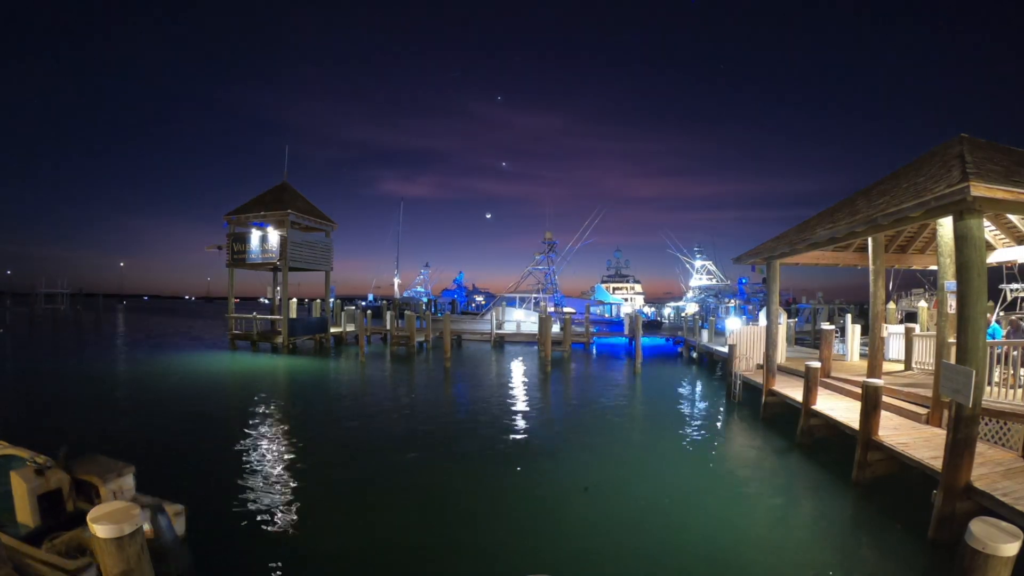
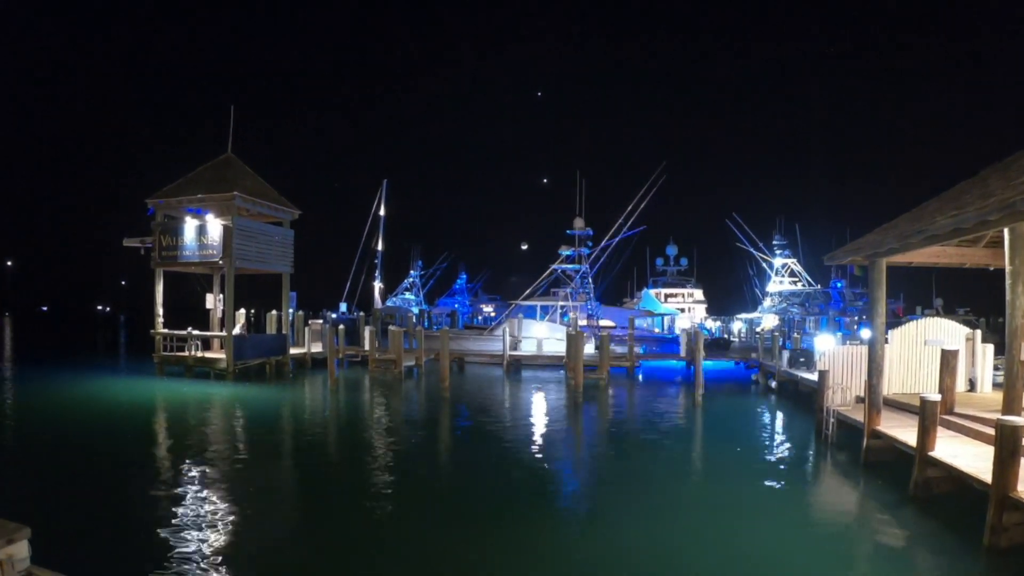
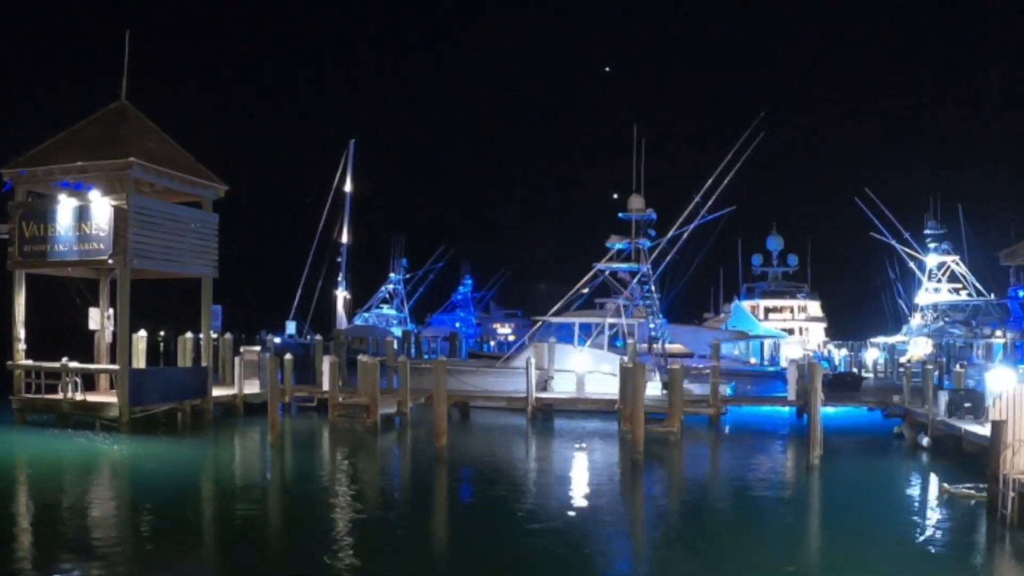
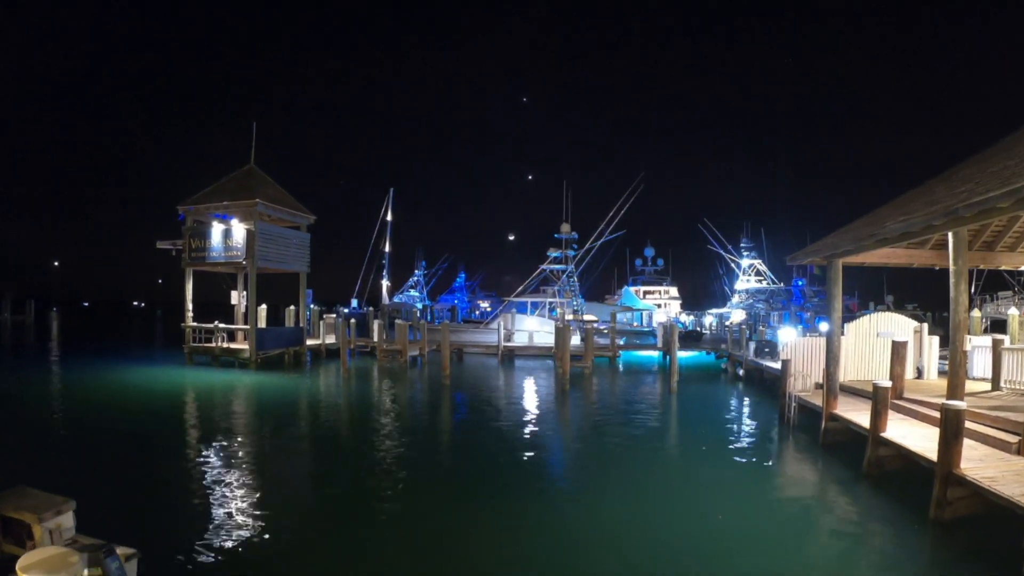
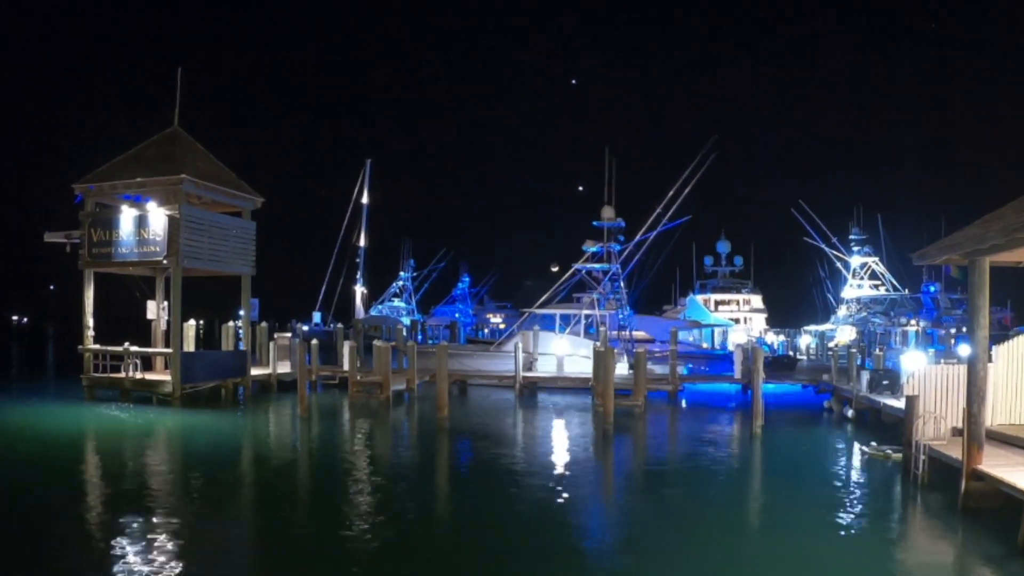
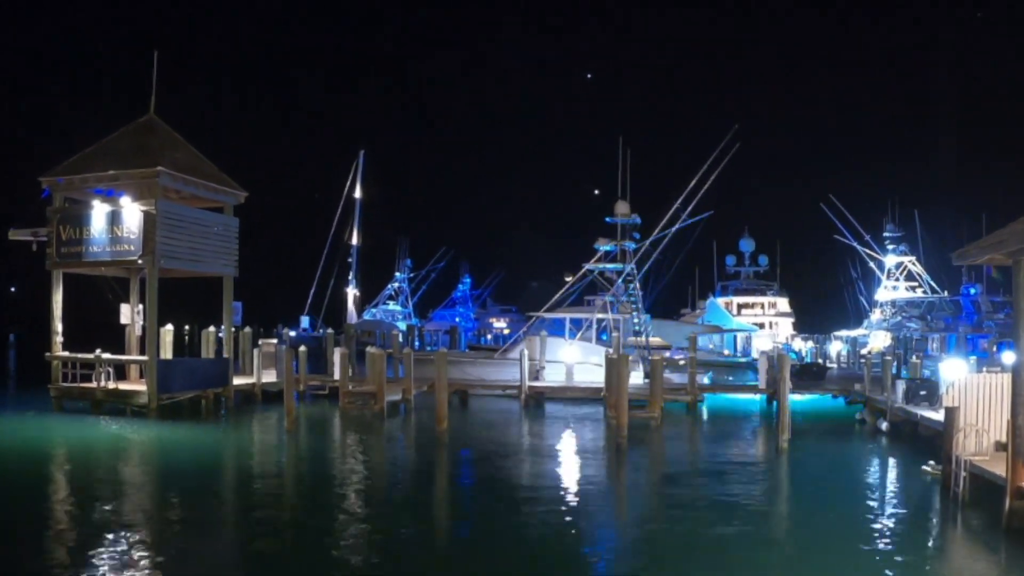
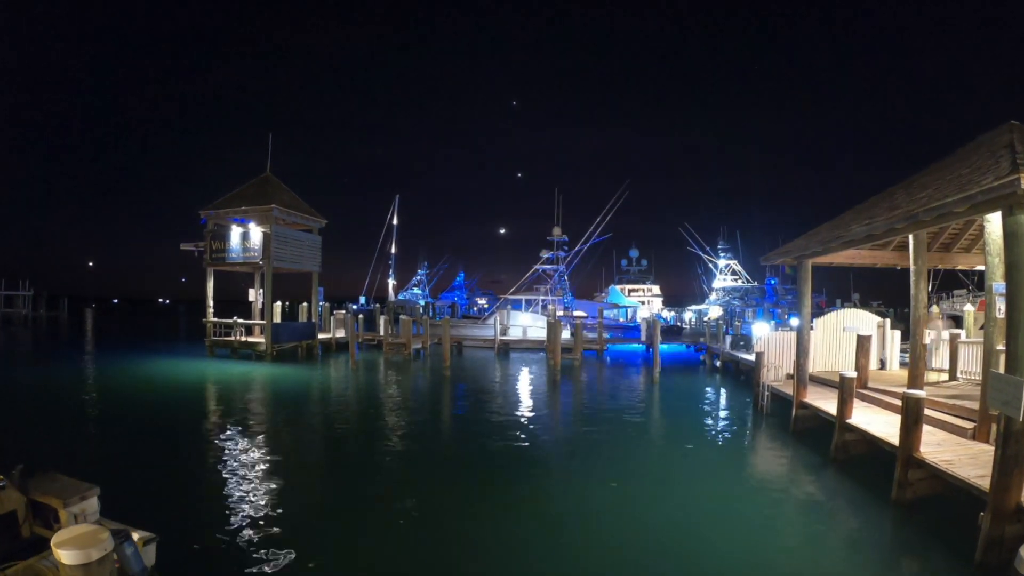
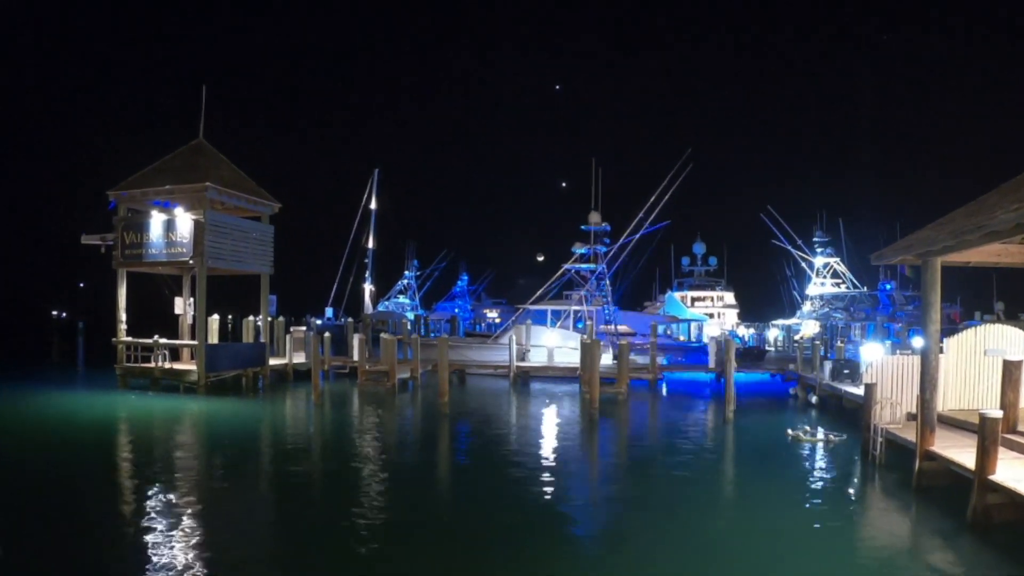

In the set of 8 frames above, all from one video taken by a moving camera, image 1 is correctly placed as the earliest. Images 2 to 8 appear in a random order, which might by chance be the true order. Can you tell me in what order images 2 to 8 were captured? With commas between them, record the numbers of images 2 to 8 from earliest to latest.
7, 4, 2, 8, 5, 6, 3
